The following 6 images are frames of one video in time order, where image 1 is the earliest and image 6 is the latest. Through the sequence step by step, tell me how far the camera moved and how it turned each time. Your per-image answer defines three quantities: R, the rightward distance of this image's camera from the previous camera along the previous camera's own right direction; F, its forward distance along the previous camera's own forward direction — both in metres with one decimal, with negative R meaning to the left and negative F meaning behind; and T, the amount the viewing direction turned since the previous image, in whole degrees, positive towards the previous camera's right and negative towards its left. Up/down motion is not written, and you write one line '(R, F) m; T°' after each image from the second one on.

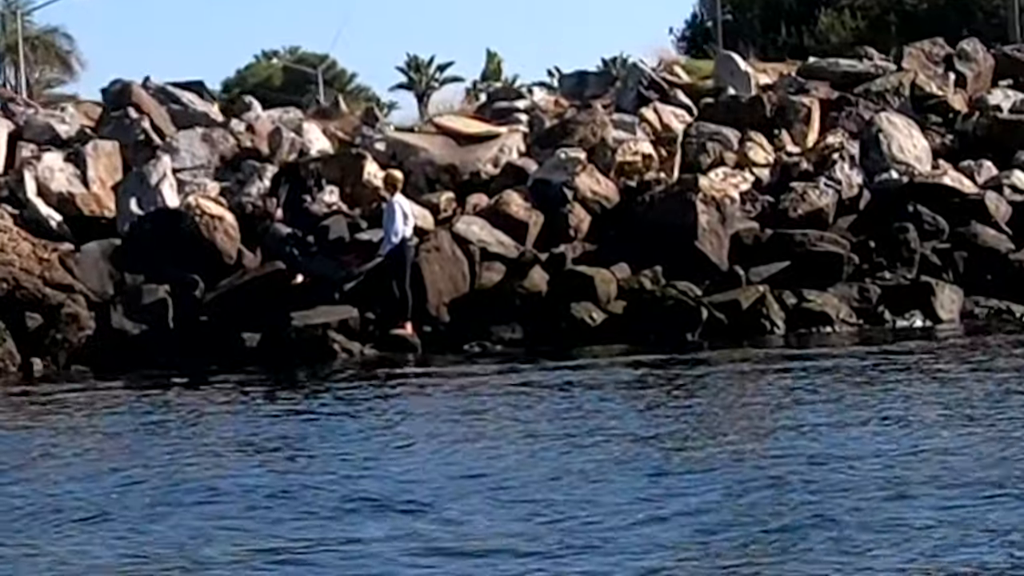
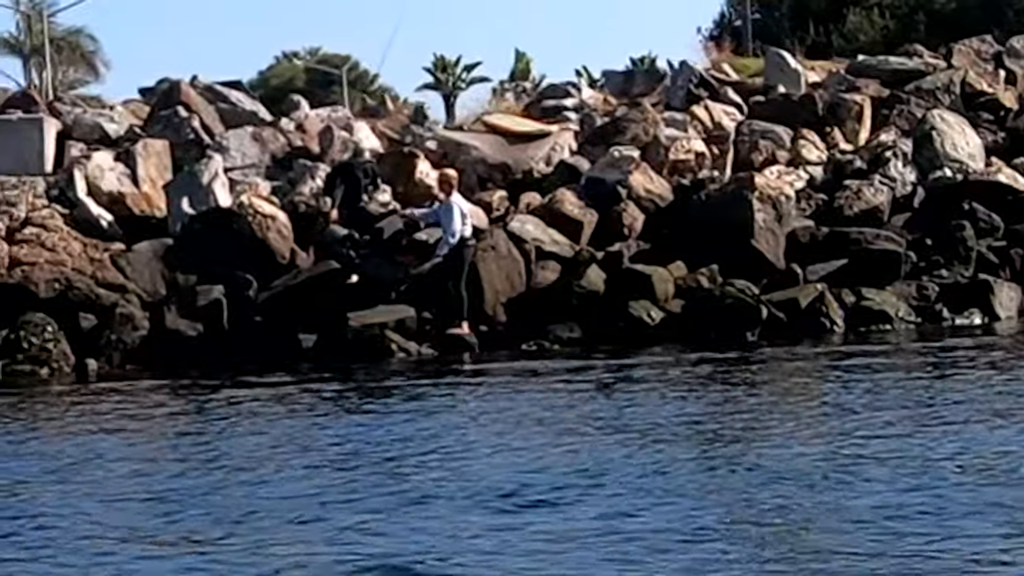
(-0.5, +0.2) m; -1°
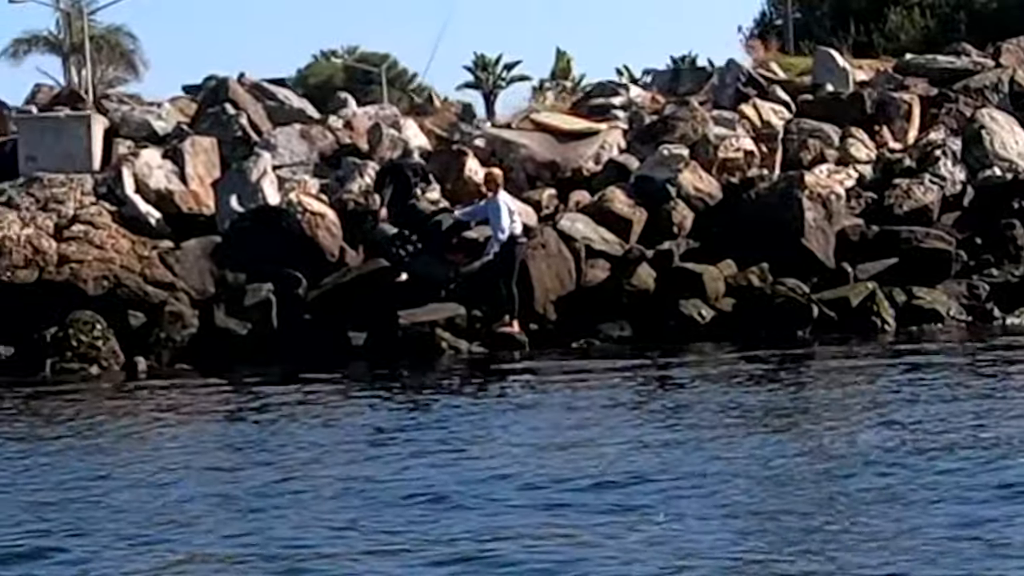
(-0.2, +0.1) m; -1°
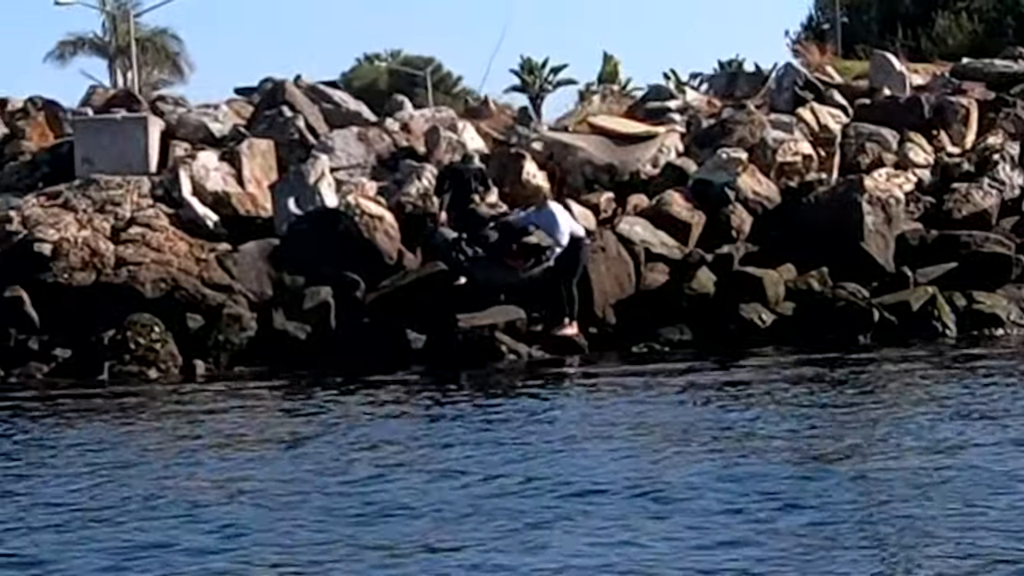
(-0.2, +0.1) m; -1°
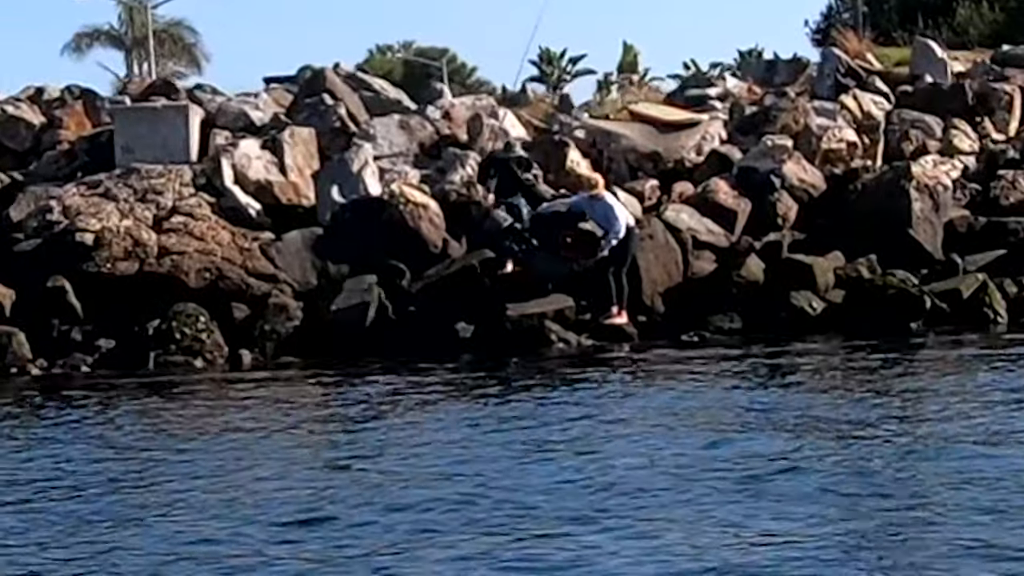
(-0.5, +0.2) m; 0°
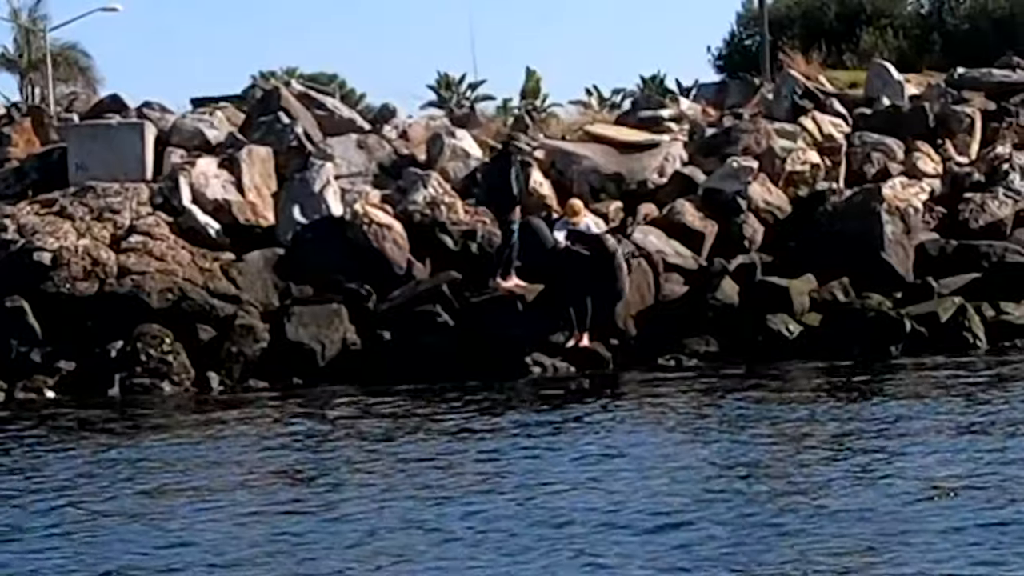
(-1.2, +0.5) m; +4°
